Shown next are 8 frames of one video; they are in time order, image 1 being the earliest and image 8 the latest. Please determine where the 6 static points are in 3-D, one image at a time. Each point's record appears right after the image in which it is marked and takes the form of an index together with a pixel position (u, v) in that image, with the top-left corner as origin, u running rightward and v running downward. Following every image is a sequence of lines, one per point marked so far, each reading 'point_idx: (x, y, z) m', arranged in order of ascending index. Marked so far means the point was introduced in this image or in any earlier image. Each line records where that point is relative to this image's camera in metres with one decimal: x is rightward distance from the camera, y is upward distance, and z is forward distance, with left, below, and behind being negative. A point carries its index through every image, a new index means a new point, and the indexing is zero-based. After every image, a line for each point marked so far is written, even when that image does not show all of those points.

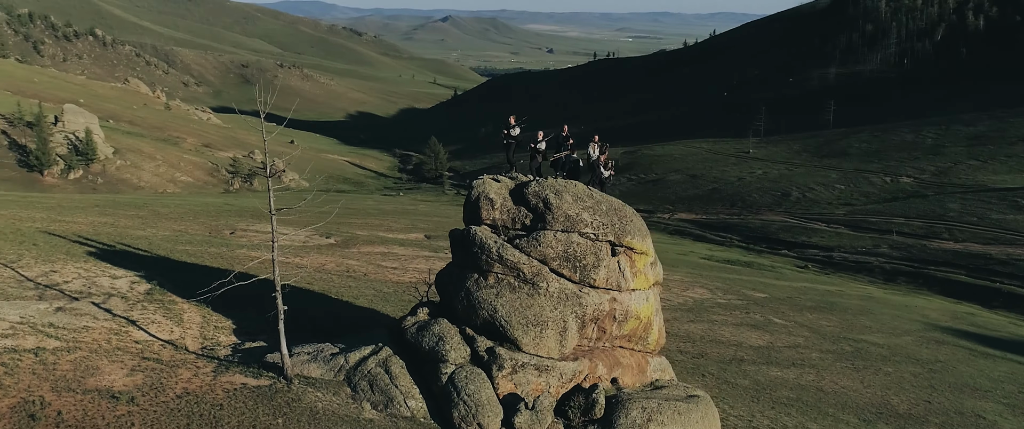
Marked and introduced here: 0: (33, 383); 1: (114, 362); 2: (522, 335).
0: (-8.9, -3.1, +17.8) m
1: (-8.3, -3.1, +20.0) m
2: (+0.2, -2.4, +19.3) m
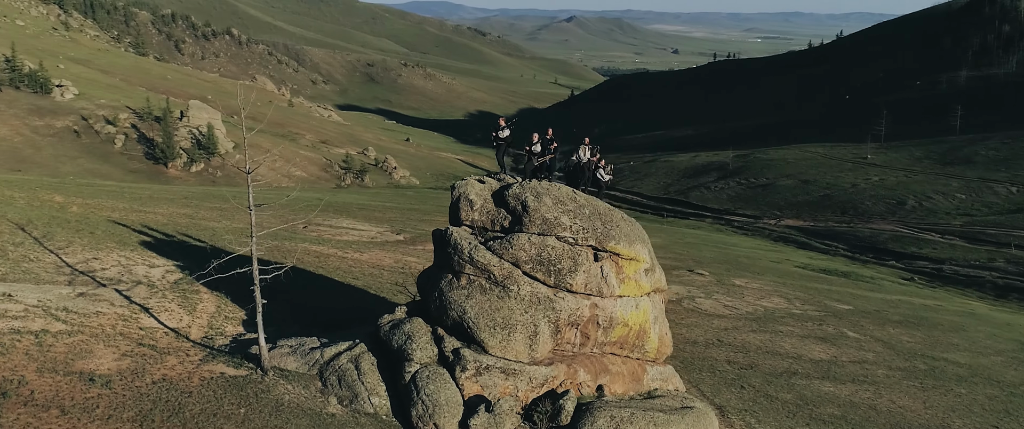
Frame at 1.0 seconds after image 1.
0: (-9.7, -2.9, +18.9) m
1: (-8.8, -2.9, +21.0) m
2: (-0.5, -2.5, +19.3) m
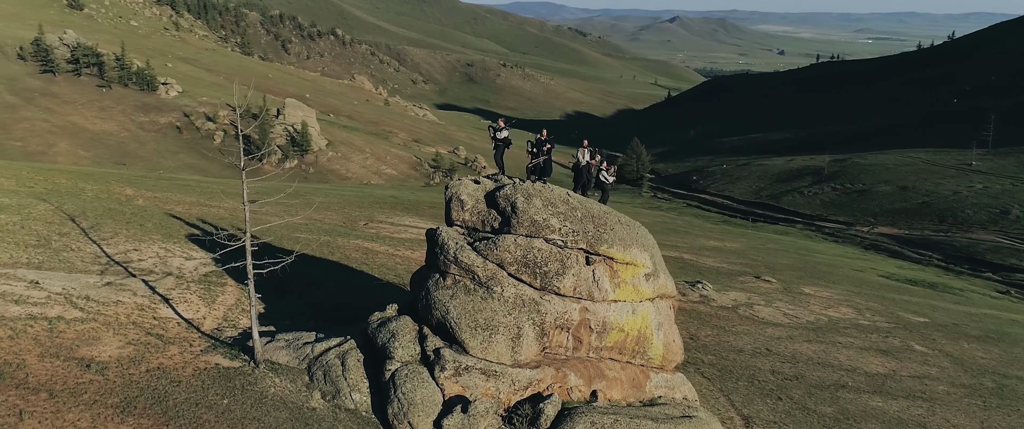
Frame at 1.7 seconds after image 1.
0: (-10.0, -2.8, +19.9) m
1: (-9.0, -2.7, +21.8) m
2: (-0.8, -2.5, +19.2) m
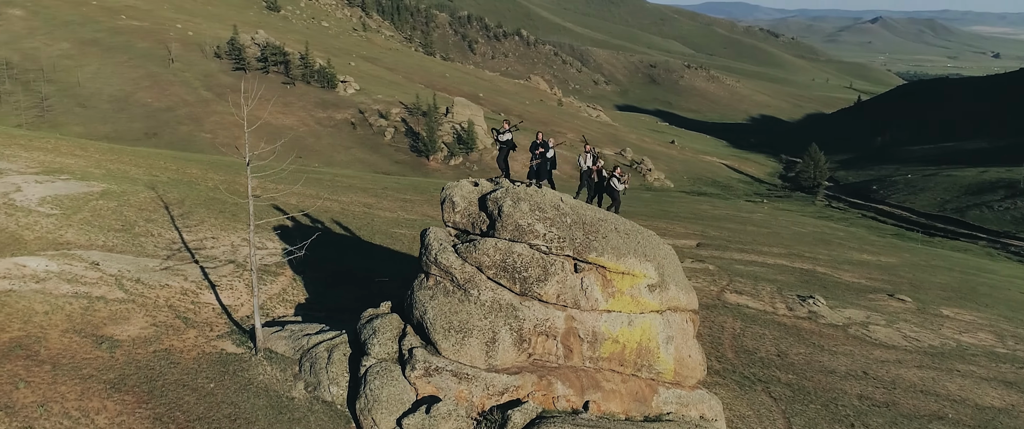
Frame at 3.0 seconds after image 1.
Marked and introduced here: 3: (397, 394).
0: (-10.3, -2.5, +21.6) m
1: (-8.9, -2.5, +23.3) m
2: (-1.4, -2.5, +19.3) m
3: (-2.3, -3.5, +18.9) m
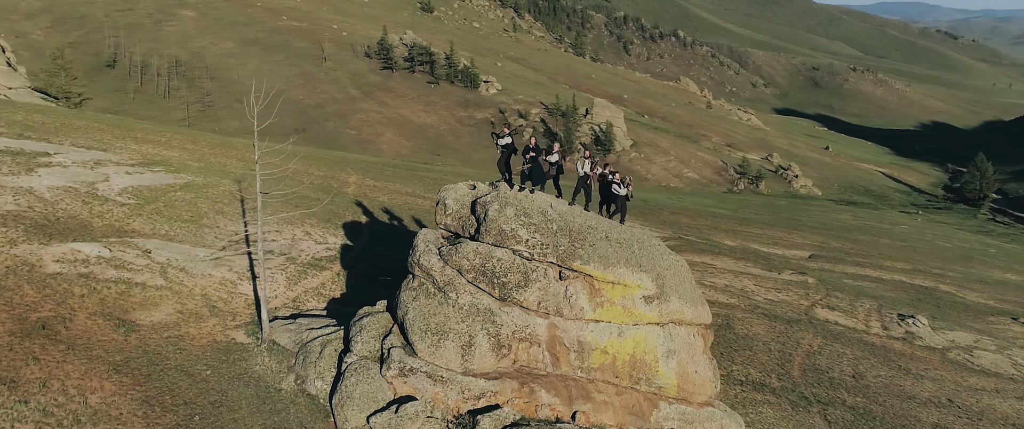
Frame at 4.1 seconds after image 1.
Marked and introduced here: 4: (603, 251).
0: (-10.3, -2.2, +23.2) m
1: (-8.6, -2.3, +24.6) m
2: (-1.8, -2.6, +19.4) m
3: (-2.8, -3.5, +19.2) m
4: (+1.9, -0.8, +19.9) m
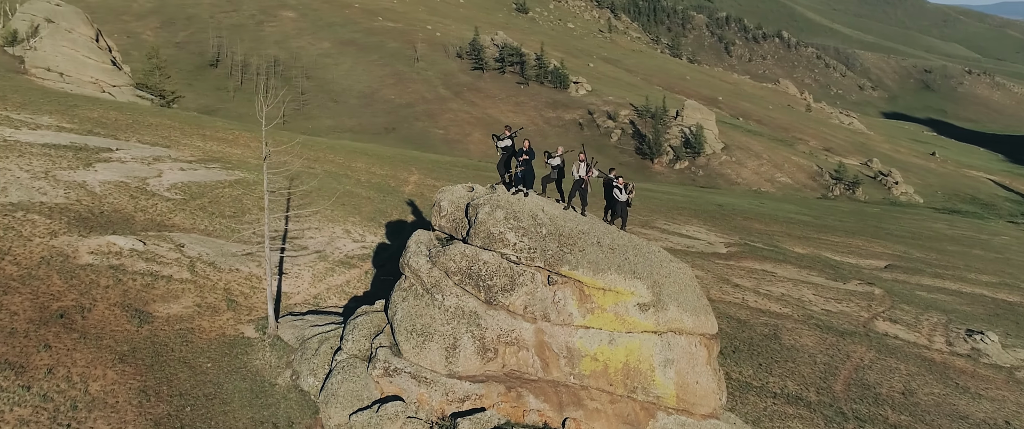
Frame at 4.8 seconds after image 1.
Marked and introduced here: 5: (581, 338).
0: (-10.1, -2.1, +24.1) m
1: (-8.3, -2.2, +25.4) m
2: (-2.1, -2.6, +19.5) m
3: (-3.2, -3.5, +19.4) m
4: (+1.7, -0.9, +19.6) m
5: (+1.5, -2.6, +19.8) m
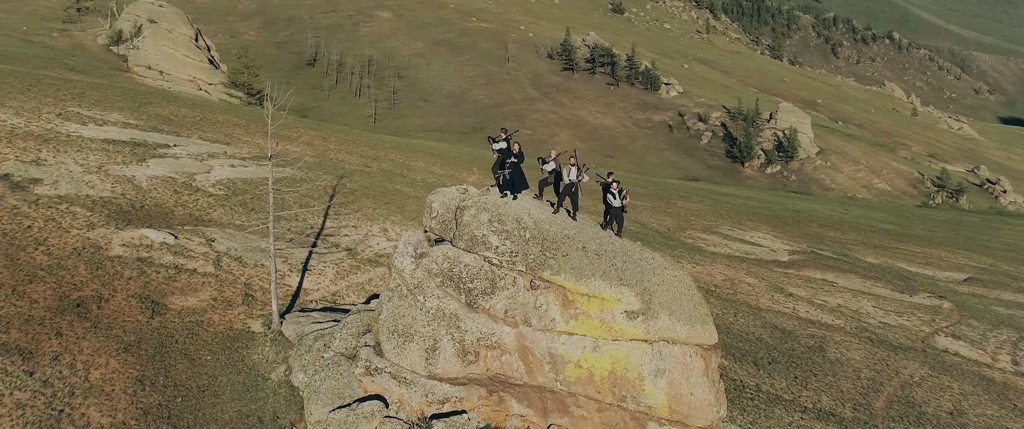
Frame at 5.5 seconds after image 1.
0: (-10.0, -1.9, +25.0) m
1: (-8.0, -2.1, +26.1) m
2: (-2.5, -2.6, +19.6) m
3: (-3.6, -3.5, +19.6) m
4: (+1.3, -1.0, +19.3) m
5: (+1.1, -2.6, +19.5) m
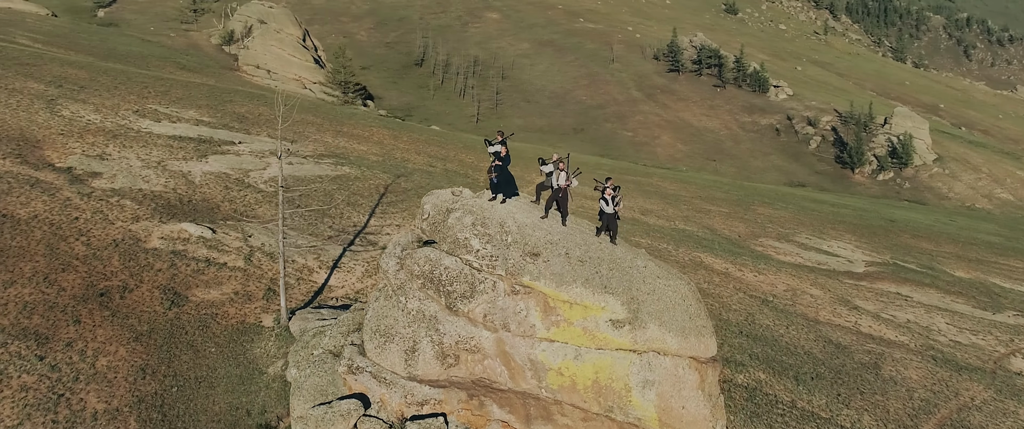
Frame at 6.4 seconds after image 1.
0: (-9.6, -1.8, +26.0) m
1: (-7.6, -2.0, +26.8) m
2: (-2.9, -2.6, +19.8) m
3: (-3.9, -3.5, +19.8) m
4: (+0.9, -1.1, +19.0) m
5: (+0.7, -2.7, +19.2) m
